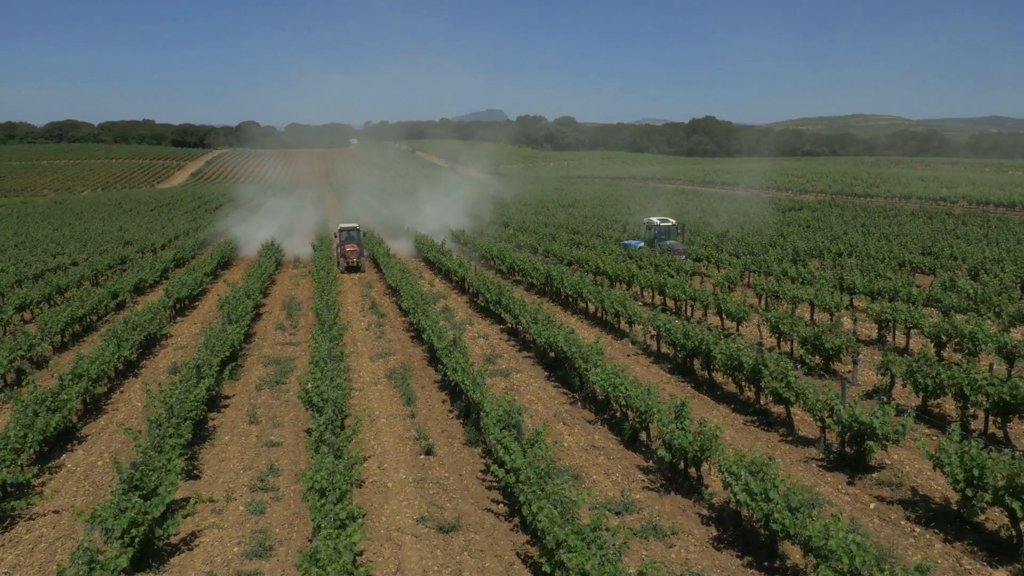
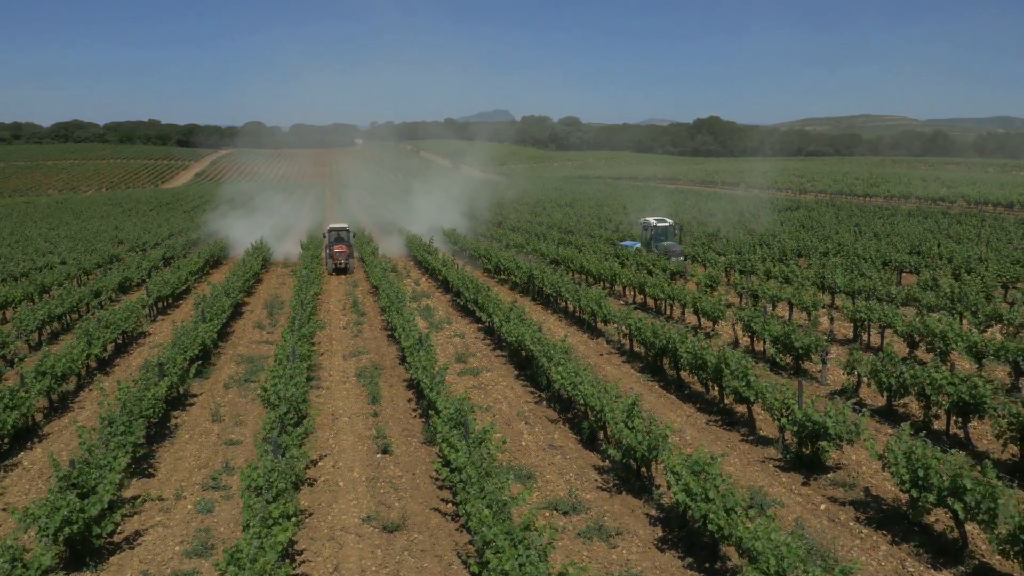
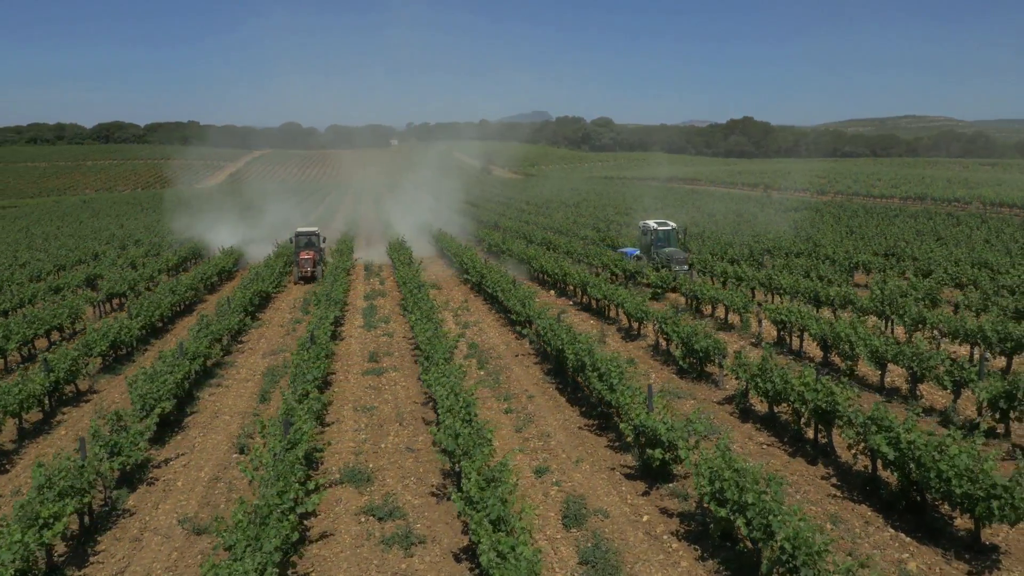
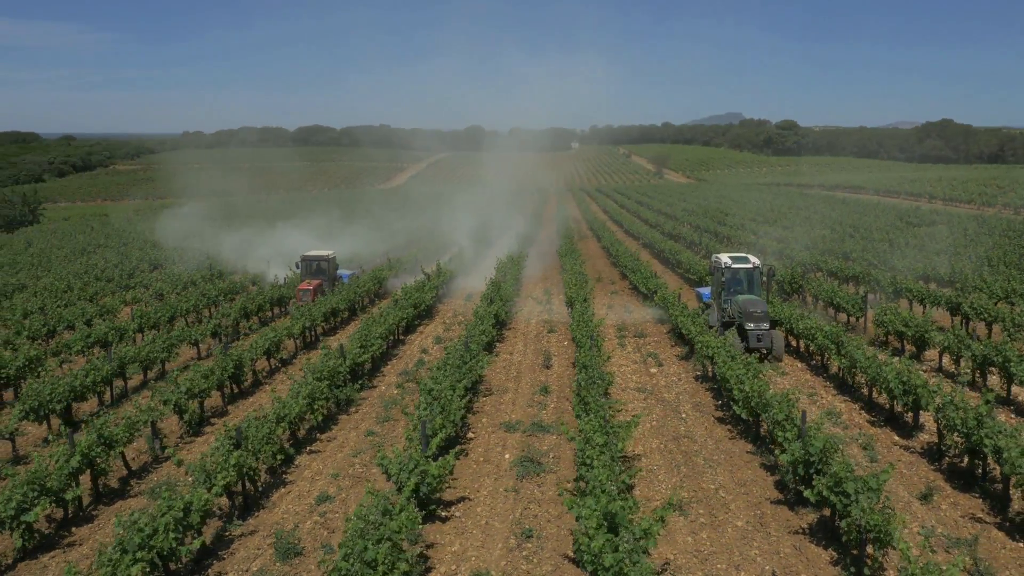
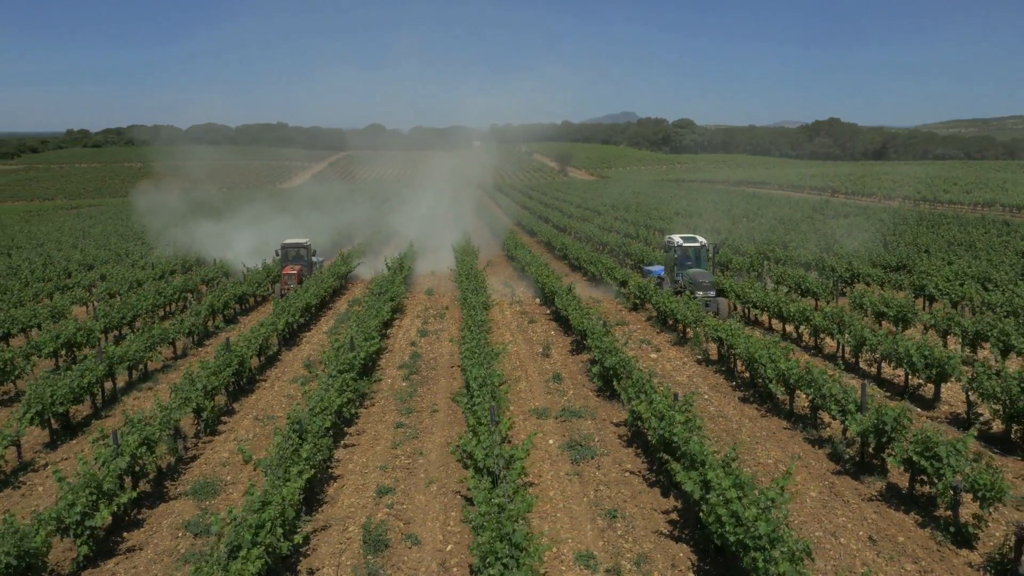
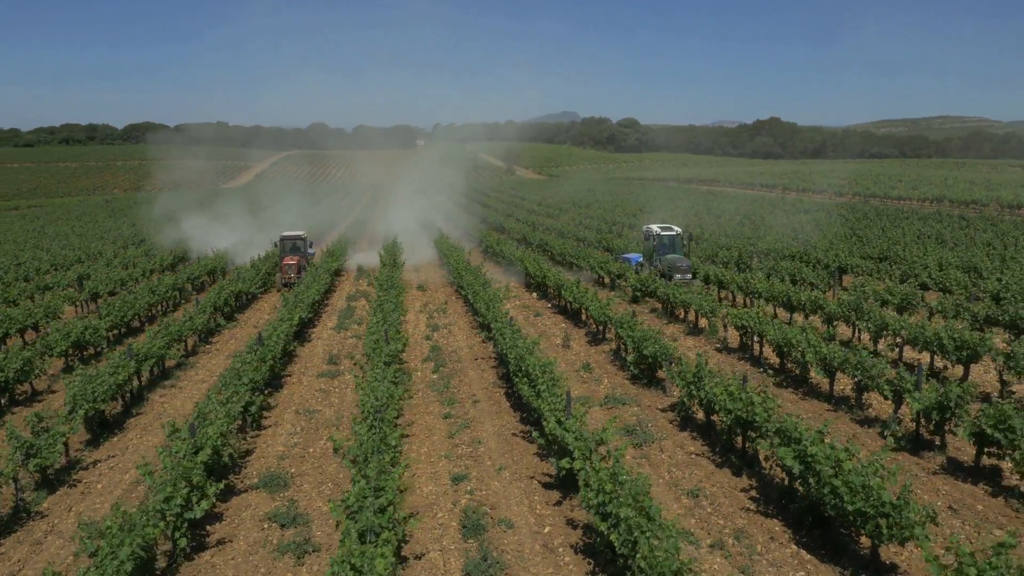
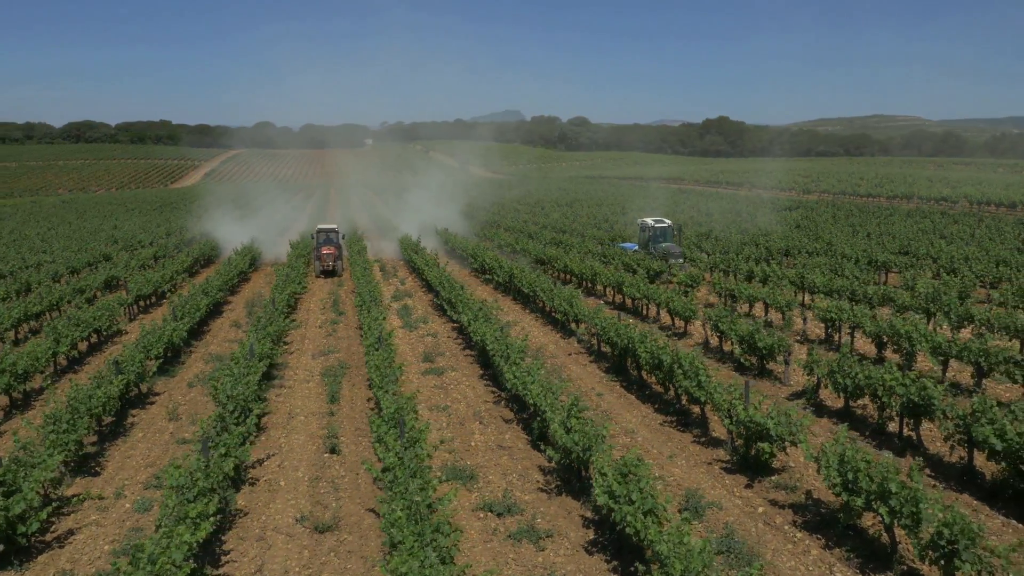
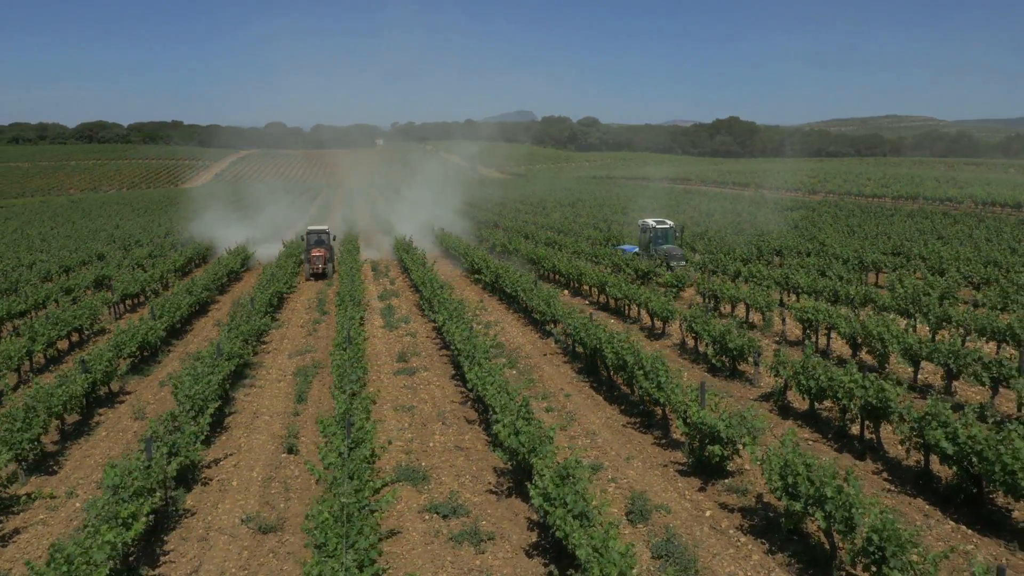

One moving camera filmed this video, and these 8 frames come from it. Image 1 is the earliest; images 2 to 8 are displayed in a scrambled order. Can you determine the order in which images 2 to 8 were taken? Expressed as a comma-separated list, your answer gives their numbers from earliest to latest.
2, 7, 8, 3, 6, 5, 4
